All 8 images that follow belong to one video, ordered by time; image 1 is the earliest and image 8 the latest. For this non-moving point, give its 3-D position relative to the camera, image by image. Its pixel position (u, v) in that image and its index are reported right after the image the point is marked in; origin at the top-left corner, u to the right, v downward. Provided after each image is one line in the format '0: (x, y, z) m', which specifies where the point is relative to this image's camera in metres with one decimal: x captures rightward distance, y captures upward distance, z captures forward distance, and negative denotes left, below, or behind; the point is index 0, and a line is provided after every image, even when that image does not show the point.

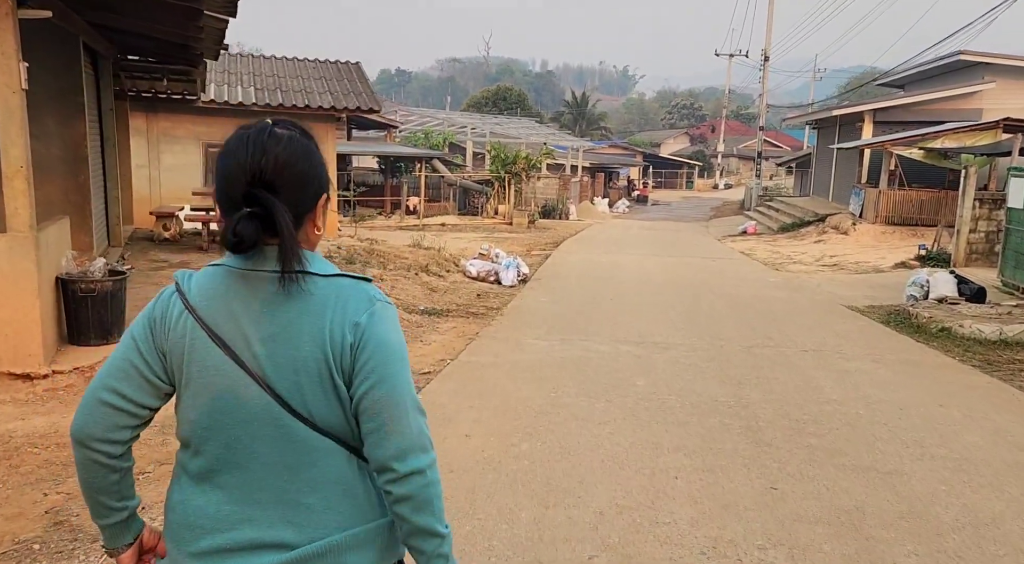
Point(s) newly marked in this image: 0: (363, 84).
0: (-3.1, +4.1, +15.6) m
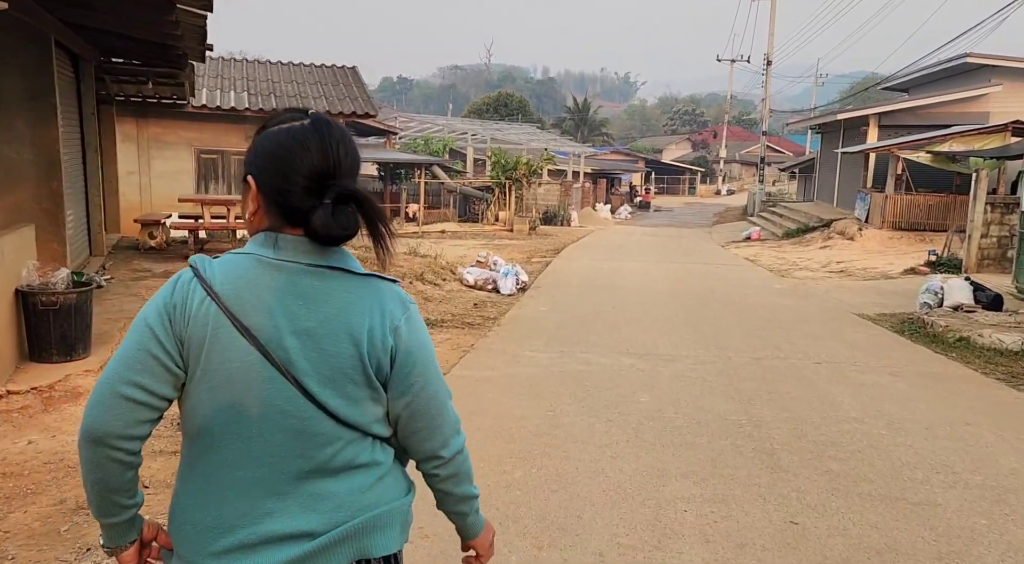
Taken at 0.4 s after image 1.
0: (-3.1, +3.9, +15.3) m
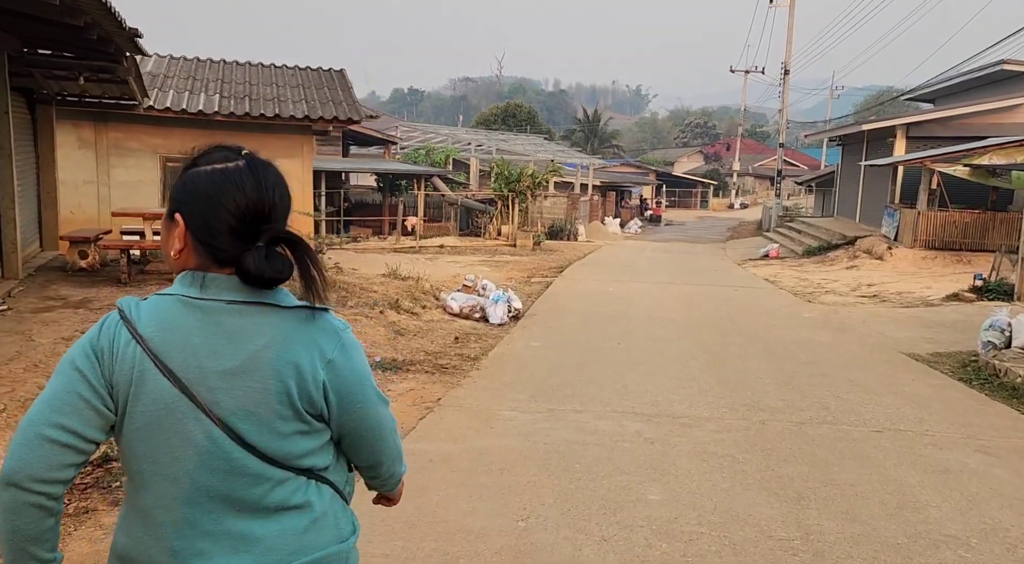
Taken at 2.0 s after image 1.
0: (-3.1, +3.6, +14.0) m
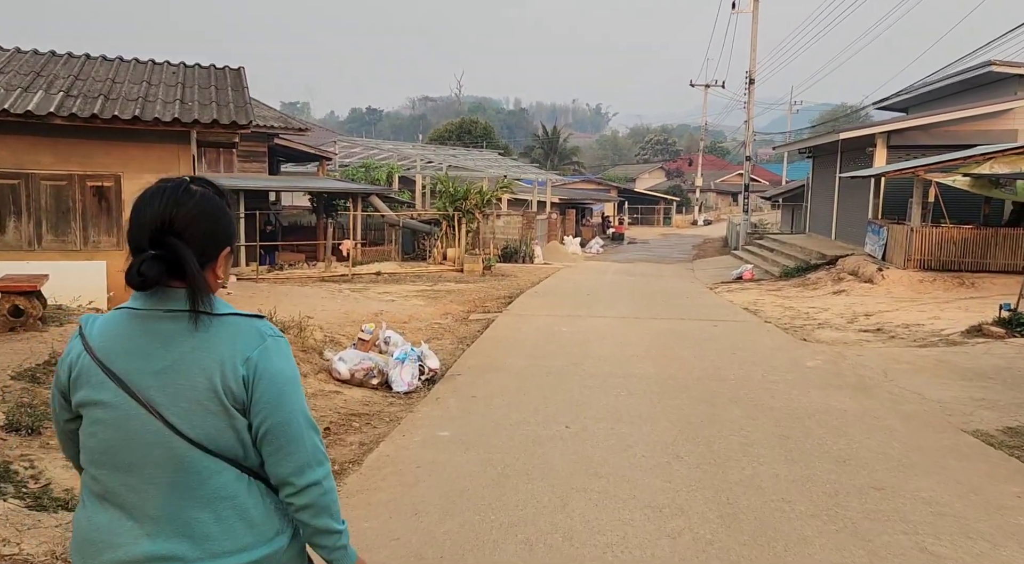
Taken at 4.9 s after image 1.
0: (-4.2, +2.9, +11.5) m
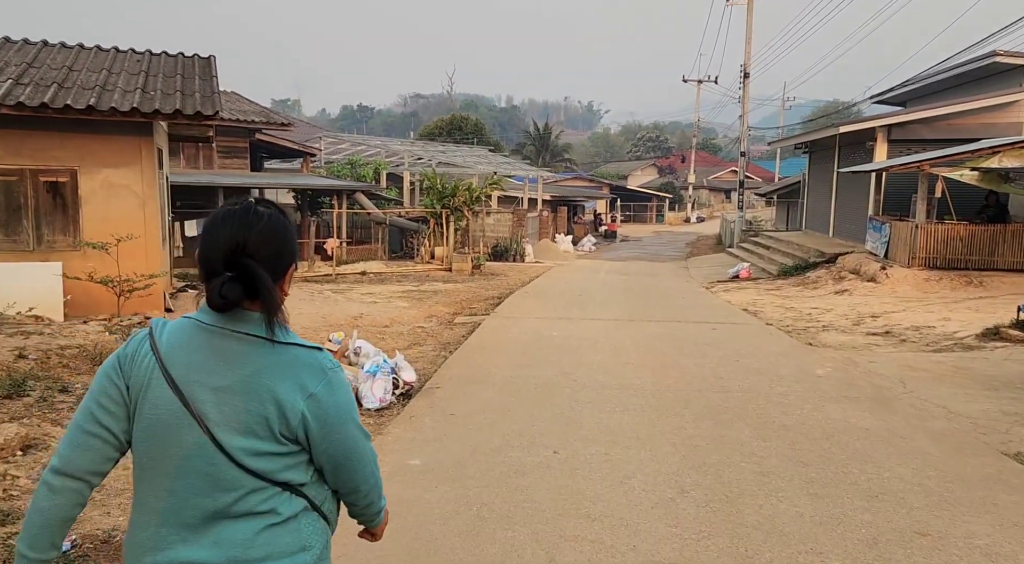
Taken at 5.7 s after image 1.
0: (-4.4, +2.9, +10.7) m
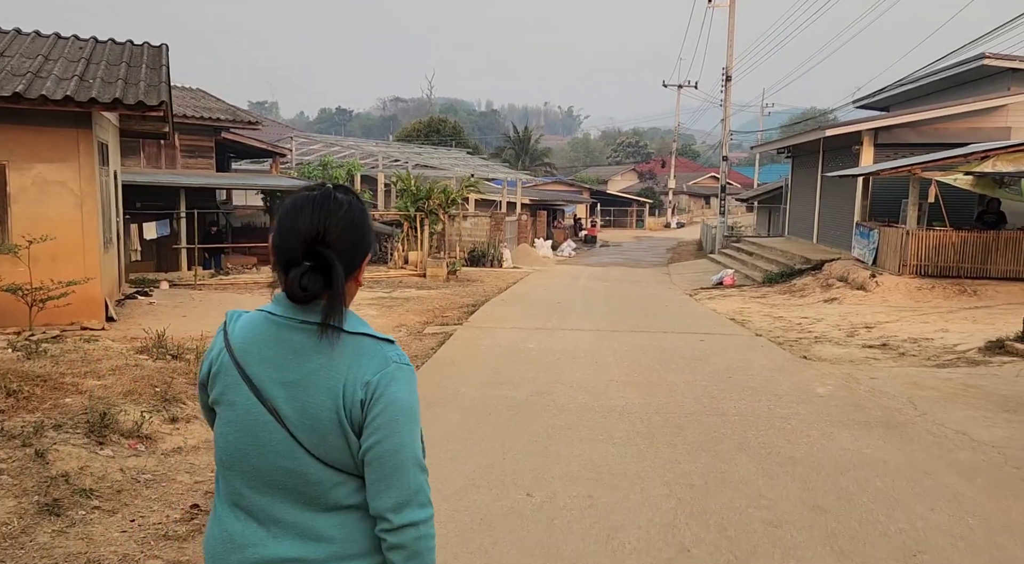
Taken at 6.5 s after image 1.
0: (-4.7, +2.8, +9.9) m
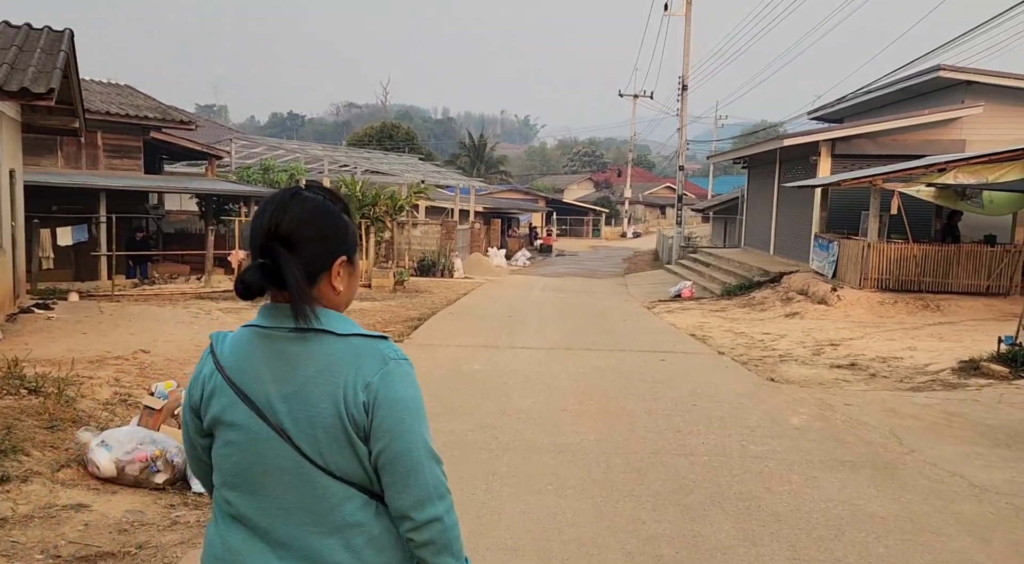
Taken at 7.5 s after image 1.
0: (-5.4, +2.6, +8.7) m
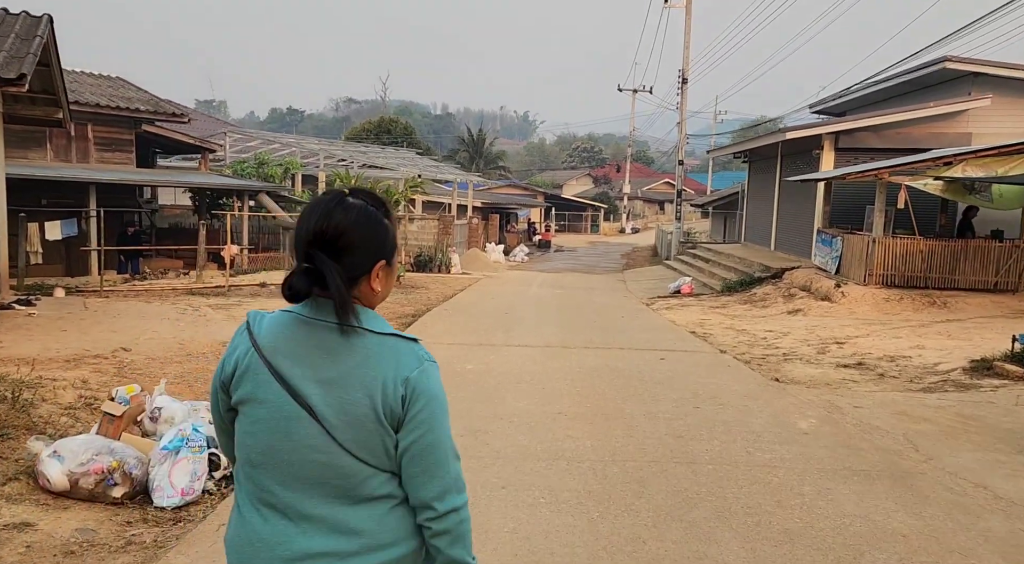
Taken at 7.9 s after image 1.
0: (-5.4, +2.7, +8.4) m
